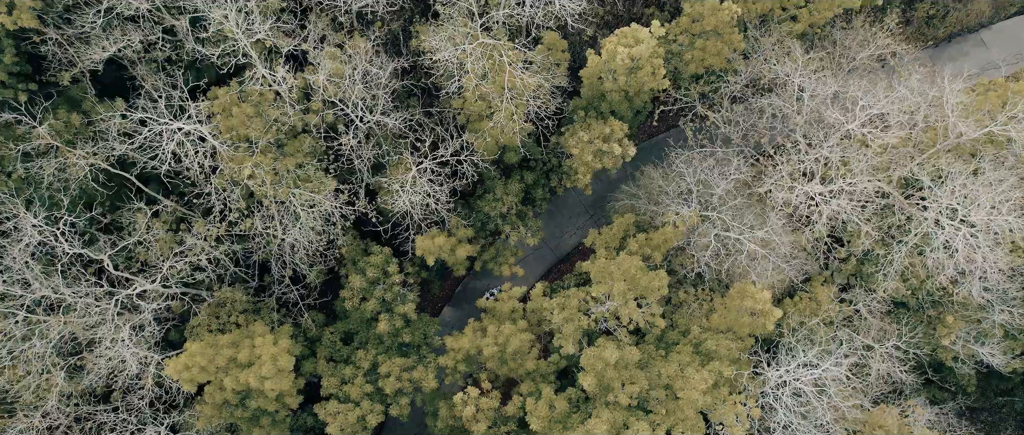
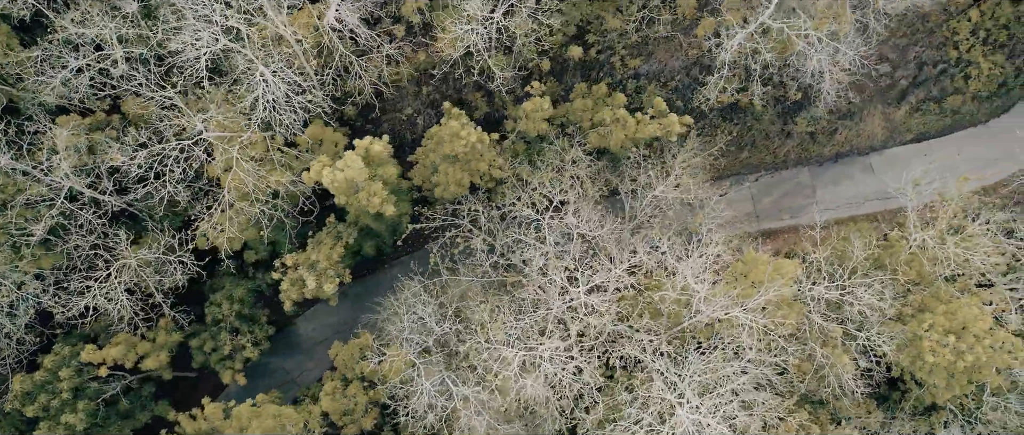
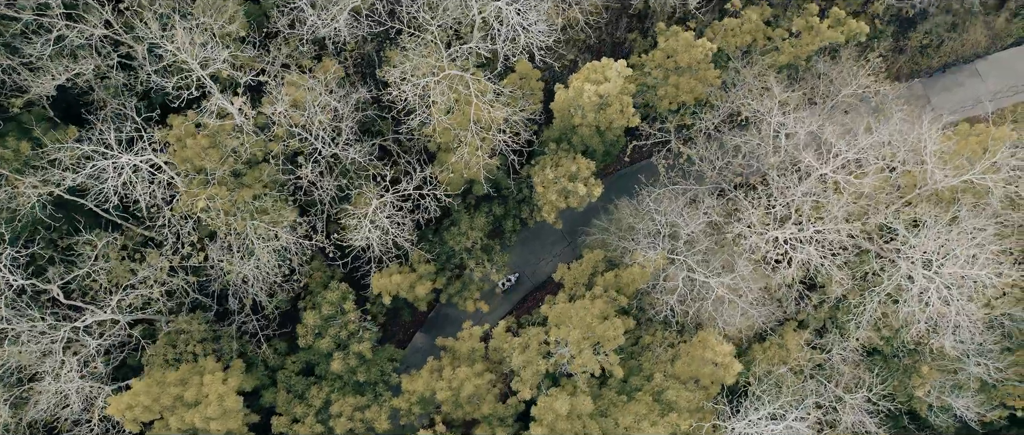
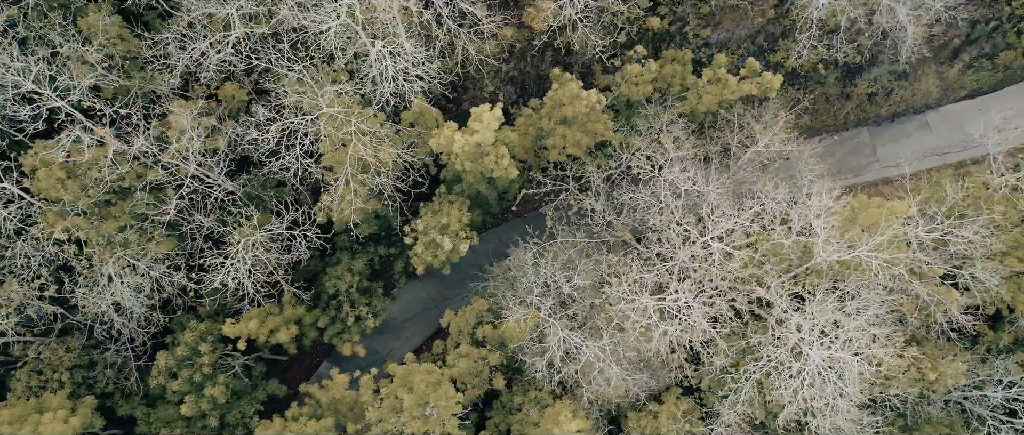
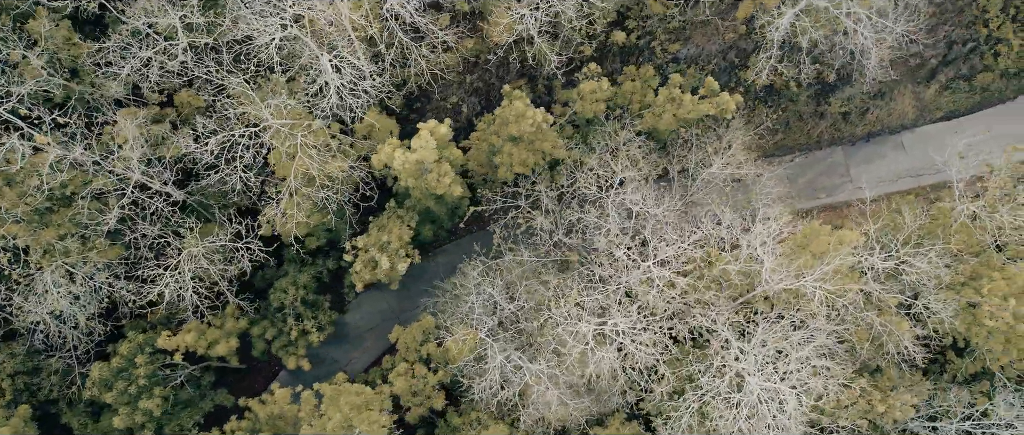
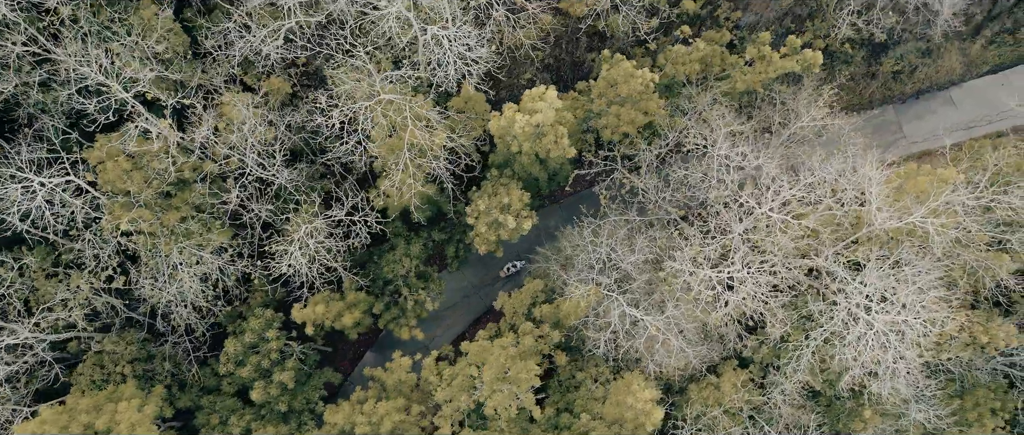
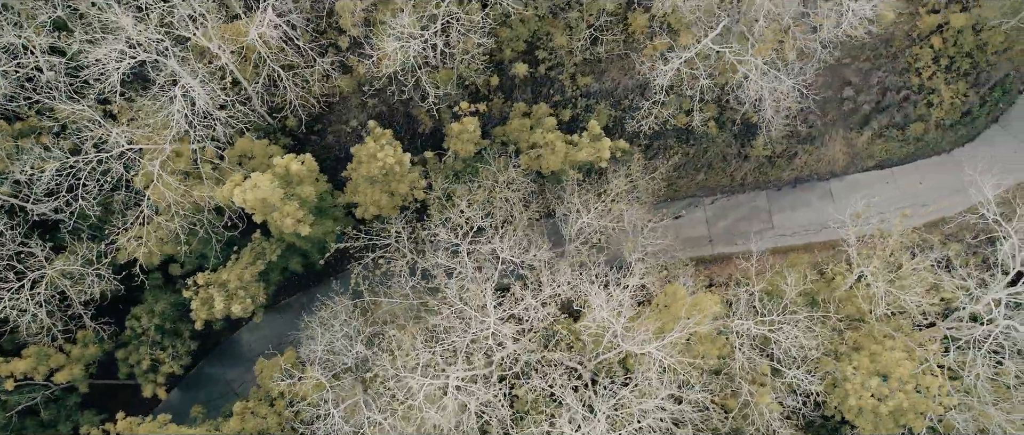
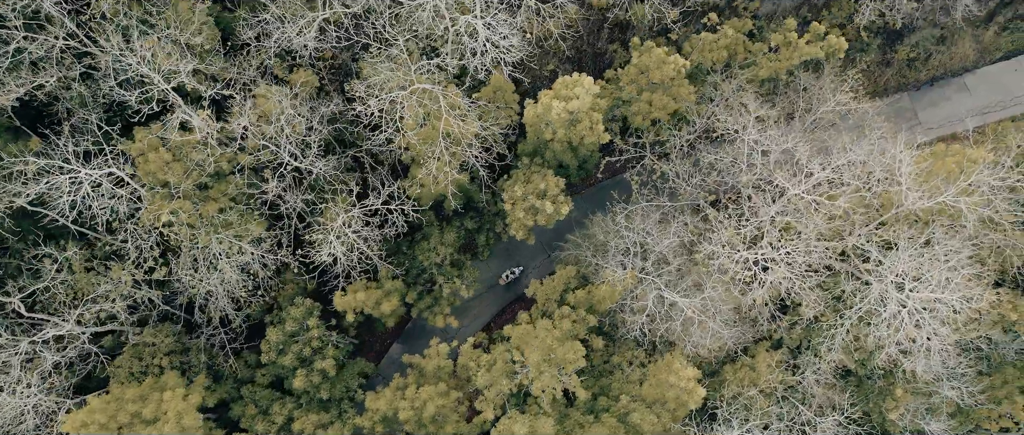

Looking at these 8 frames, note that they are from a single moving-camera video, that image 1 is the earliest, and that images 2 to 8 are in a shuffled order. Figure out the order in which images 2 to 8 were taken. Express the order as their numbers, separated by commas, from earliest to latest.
3, 8, 6, 4, 5, 2, 7
